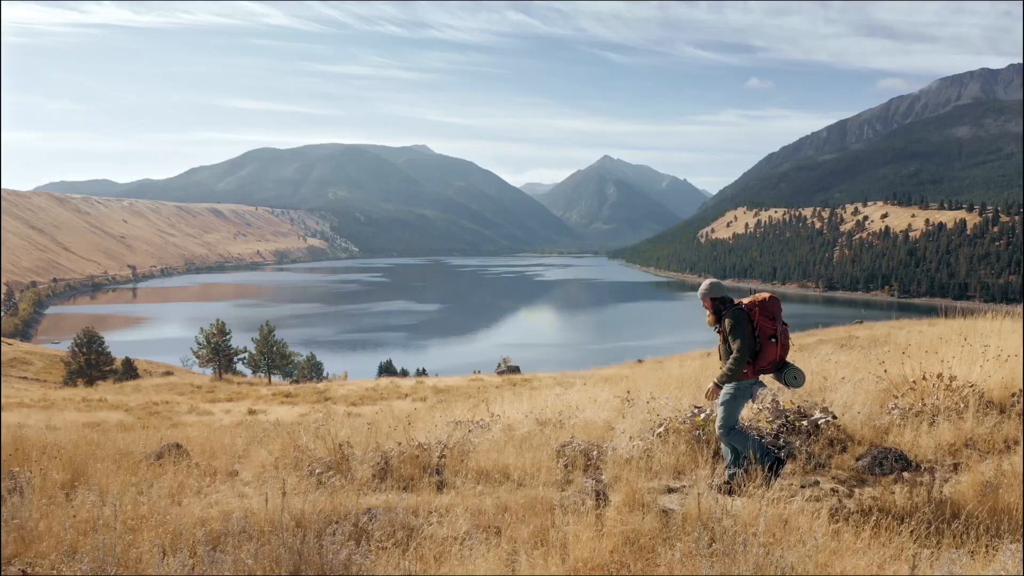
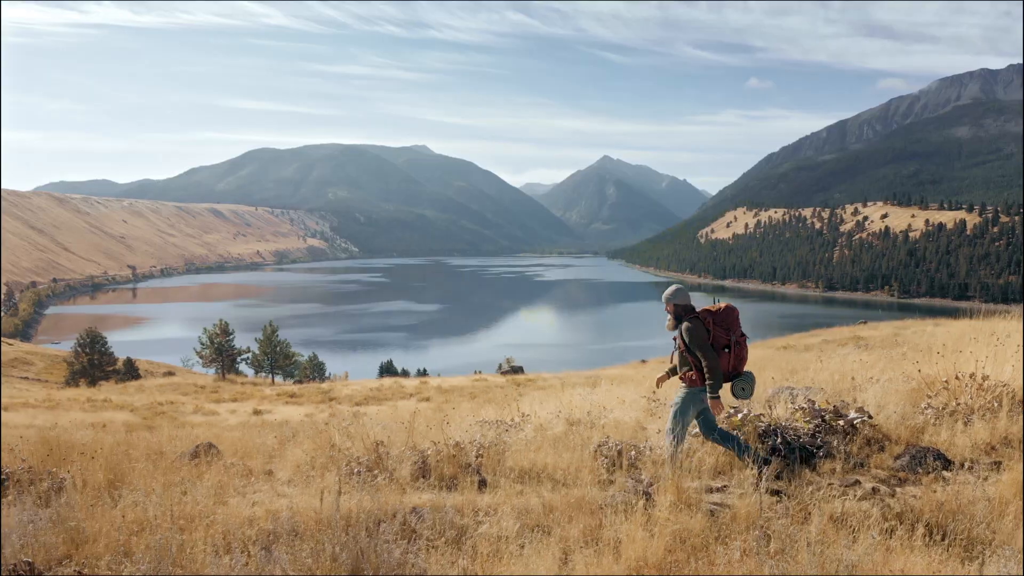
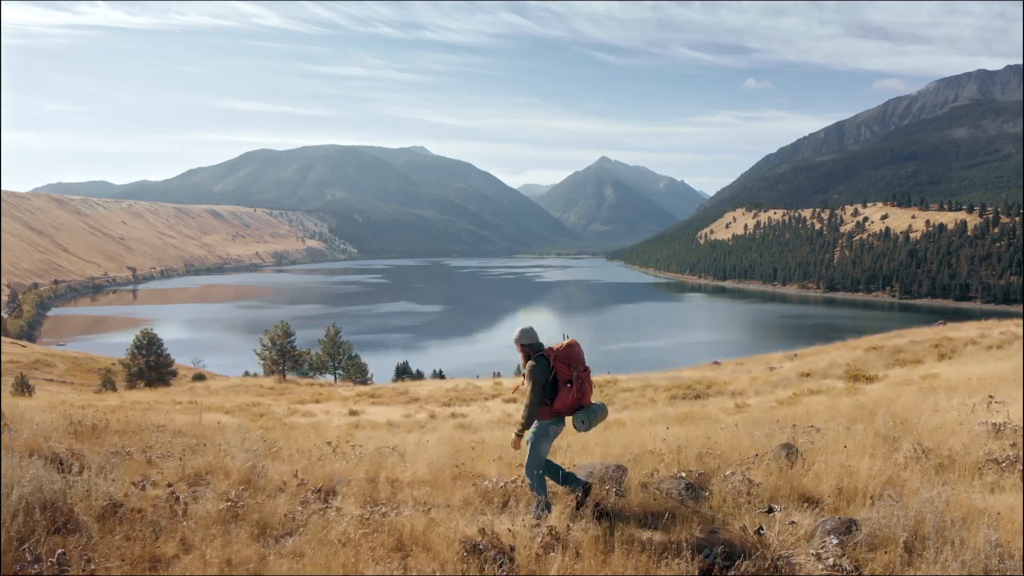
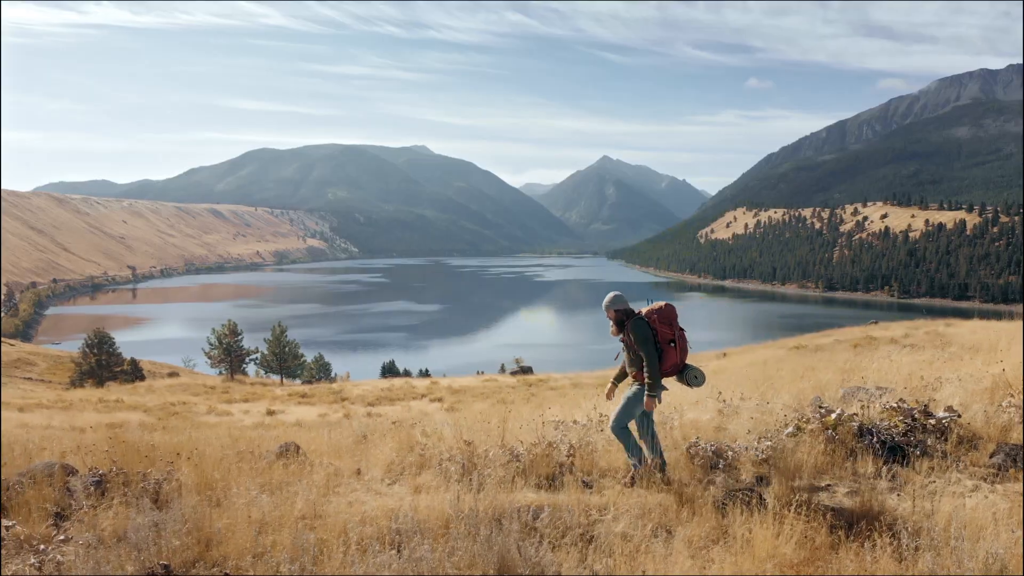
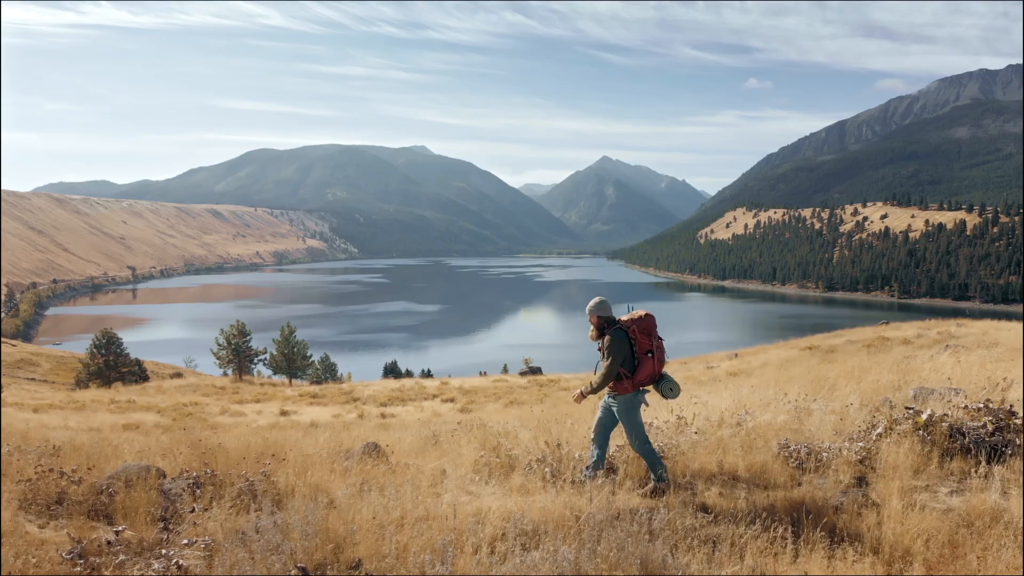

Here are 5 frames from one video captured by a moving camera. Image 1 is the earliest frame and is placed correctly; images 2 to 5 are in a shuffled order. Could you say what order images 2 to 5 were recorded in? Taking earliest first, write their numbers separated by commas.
2, 4, 5, 3
